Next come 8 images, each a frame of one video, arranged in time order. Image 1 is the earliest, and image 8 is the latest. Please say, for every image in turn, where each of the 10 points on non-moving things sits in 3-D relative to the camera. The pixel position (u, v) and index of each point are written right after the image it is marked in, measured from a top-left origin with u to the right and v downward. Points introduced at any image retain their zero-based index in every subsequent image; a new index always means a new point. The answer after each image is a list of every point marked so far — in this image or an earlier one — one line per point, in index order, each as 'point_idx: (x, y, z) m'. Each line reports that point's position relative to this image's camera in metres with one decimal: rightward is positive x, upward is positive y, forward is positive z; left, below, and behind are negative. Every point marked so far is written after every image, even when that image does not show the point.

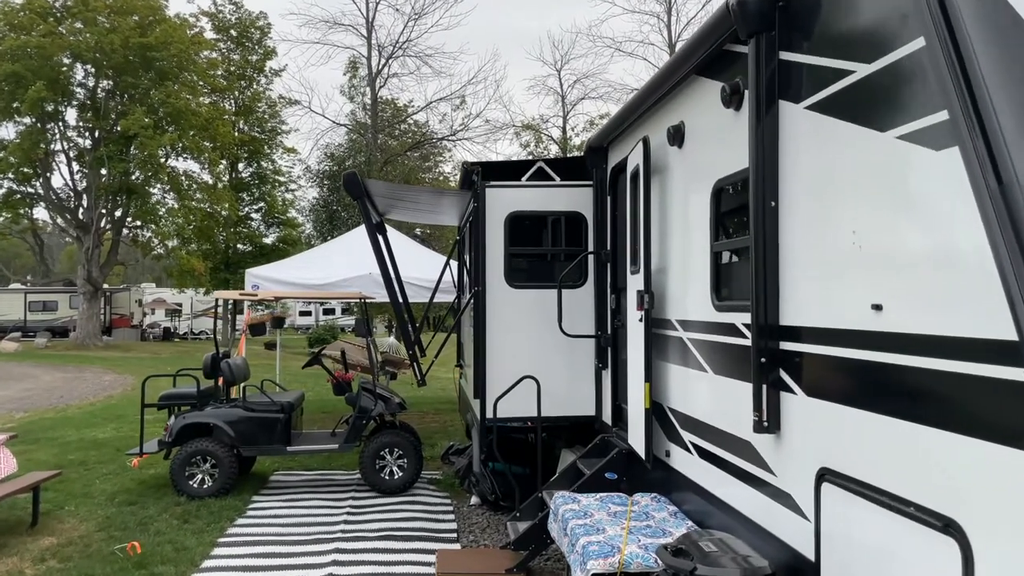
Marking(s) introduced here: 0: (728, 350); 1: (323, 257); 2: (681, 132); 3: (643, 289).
0: (+0.9, -0.3, +3.4) m
1: (-2.5, +0.4, +10.4) m
2: (+0.8, +0.8, +3.9) m
3: (+0.7, 0.0, +4.3) m
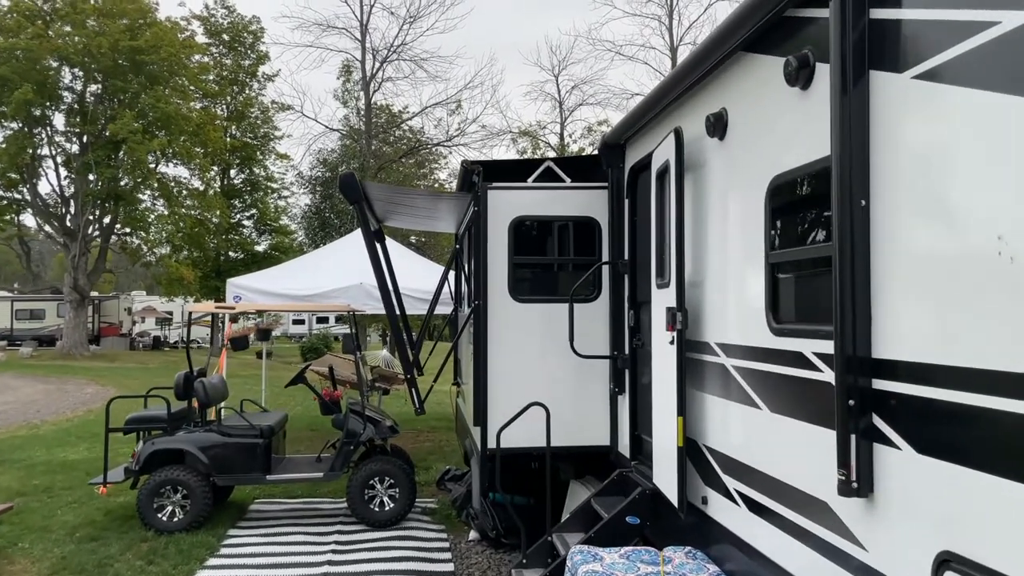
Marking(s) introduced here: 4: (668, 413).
0: (+1.0, -0.4, +2.8) m
1: (-2.5, +0.3, +9.8) m
2: (+0.9, +0.7, +3.3) m
3: (+0.7, -0.1, +3.6) m
4: (+0.7, -0.6, +3.7) m
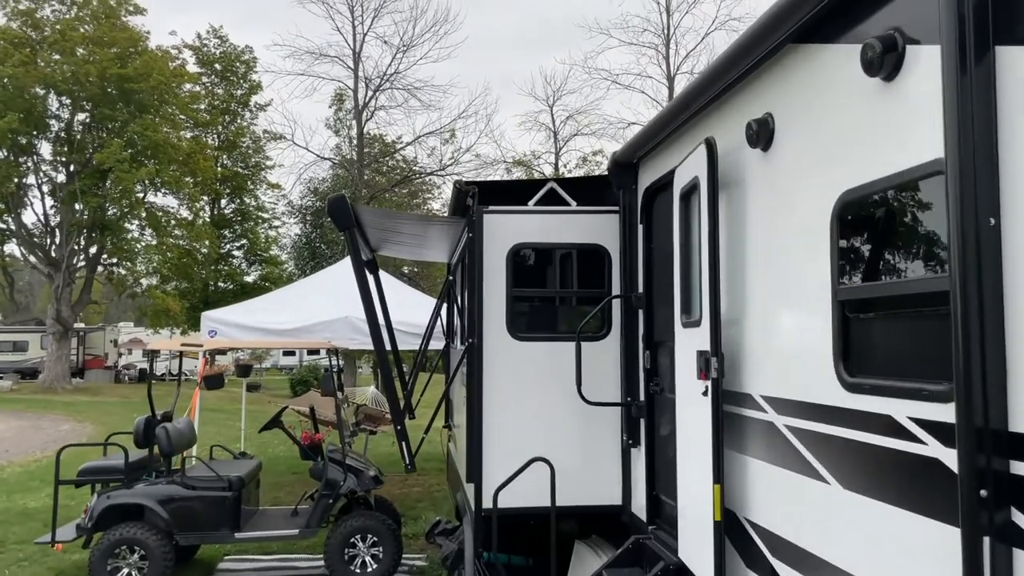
0: (+1.0, -0.5, +2.2) m
1: (-2.5, -0.1, +9.2) m
2: (+0.9, +0.6, +2.8) m
3: (+0.7, -0.2, +3.1) m
4: (+0.7, -0.7, +3.1) m
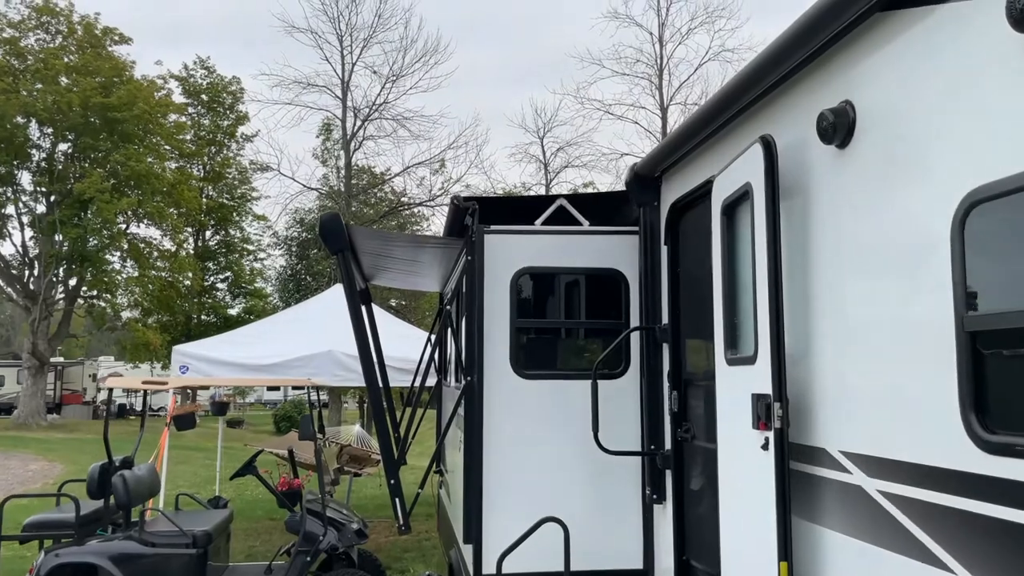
0: (+1.0, -0.5, +1.7) m
1: (-2.6, -0.5, +8.5) m
2: (+1.0, +0.5, +2.3) m
3: (+0.8, -0.3, +2.5) m
4: (+0.8, -0.8, +2.5) m
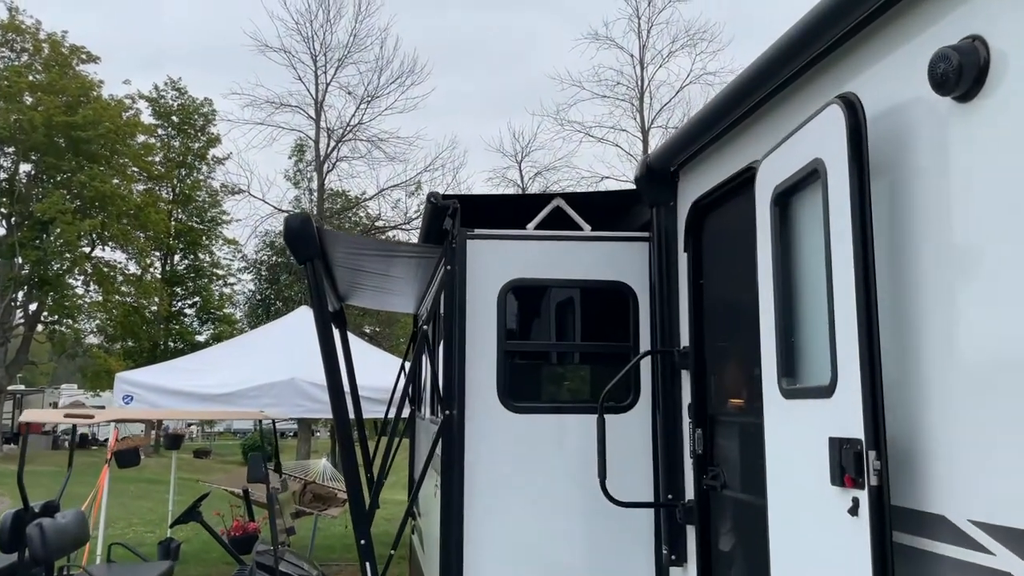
0: (+1.1, -0.5, +1.0) m
1: (-2.8, -0.7, +7.8) m
2: (+1.0, +0.5, +1.7) m
3: (+0.8, -0.4, +1.9) m
4: (+0.8, -0.9, +1.9) m
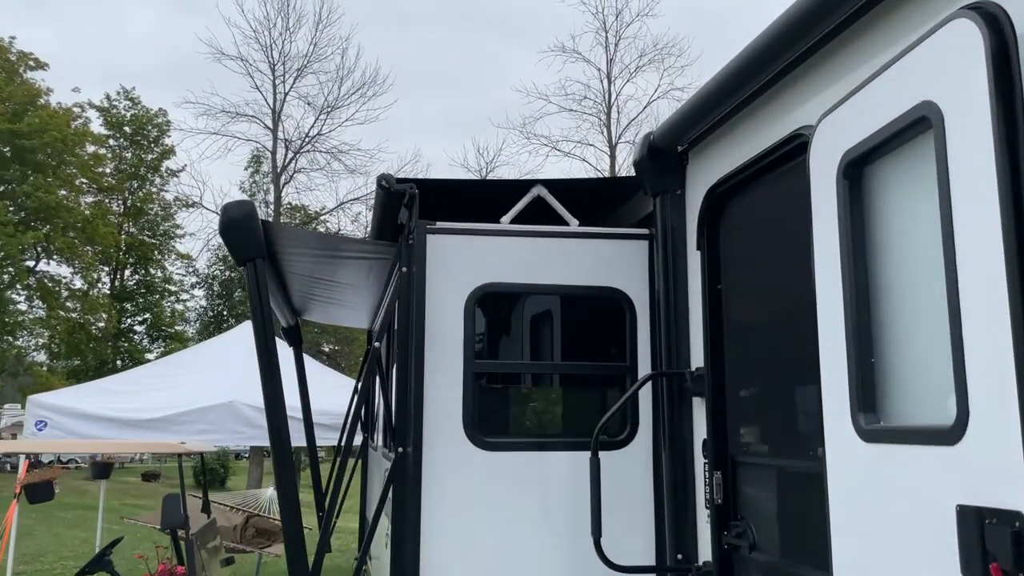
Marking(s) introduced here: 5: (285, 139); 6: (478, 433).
0: (+1.1, -0.5, +0.4) m
1: (-3.1, -0.8, +7.0) m
2: (+0.9, +0.5, +1.1) m
3: (+0.8, -0.3, +1.3) m
4: (+0.7, -0.9, +1.3) m
5: (-5.1, +3.4, +17.7) m
6: (-0.1, -0.5, +2.7) m
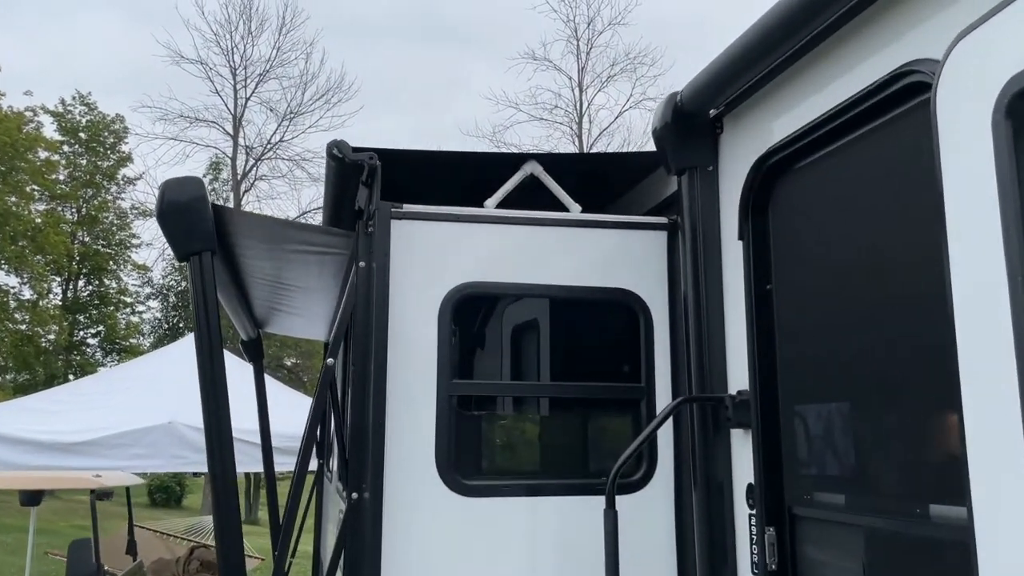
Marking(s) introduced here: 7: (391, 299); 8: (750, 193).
0: (+1.1, -0.5, -0.1) m
1: (-3.3, -0.9, +6.3) m
2: (+1.0, +0.5, +0.6) m
3: (+0.8, -0.3, +0.7) m
4: (+0.8, -0.8, +0.7) m
5: (-5.8, +3.1, +17.0) m
6: (-0.2, -0.5, +2.1) m
7: (-0.3, 0.0, +2.2) m
8: (+0.6, +0.2, +2.0) m
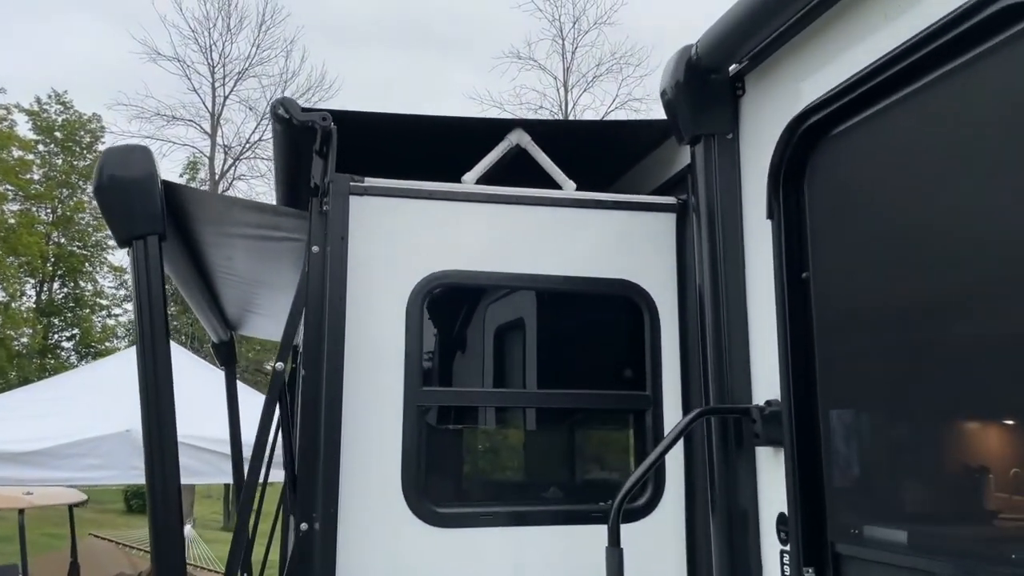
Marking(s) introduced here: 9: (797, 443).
0: (+1.1, -0.4, -0.4) m
1: (-3.4, -0.9, +5.9) m
2: (+1.0, +0.5, +0.2) m
3: (+0.8, -0.3, +0.4) m
4: (+0.7, -0.8, +0.4) m
5: (-6.1, +3.1, +16.6) m
6: (-0.2, -0.5, +1.8) m
7: (-0.4, 0.0, +1.8) m
8: (+0.5, +0.2, +1.6) m
9: (+0.6, -0.3, +1.5) m
